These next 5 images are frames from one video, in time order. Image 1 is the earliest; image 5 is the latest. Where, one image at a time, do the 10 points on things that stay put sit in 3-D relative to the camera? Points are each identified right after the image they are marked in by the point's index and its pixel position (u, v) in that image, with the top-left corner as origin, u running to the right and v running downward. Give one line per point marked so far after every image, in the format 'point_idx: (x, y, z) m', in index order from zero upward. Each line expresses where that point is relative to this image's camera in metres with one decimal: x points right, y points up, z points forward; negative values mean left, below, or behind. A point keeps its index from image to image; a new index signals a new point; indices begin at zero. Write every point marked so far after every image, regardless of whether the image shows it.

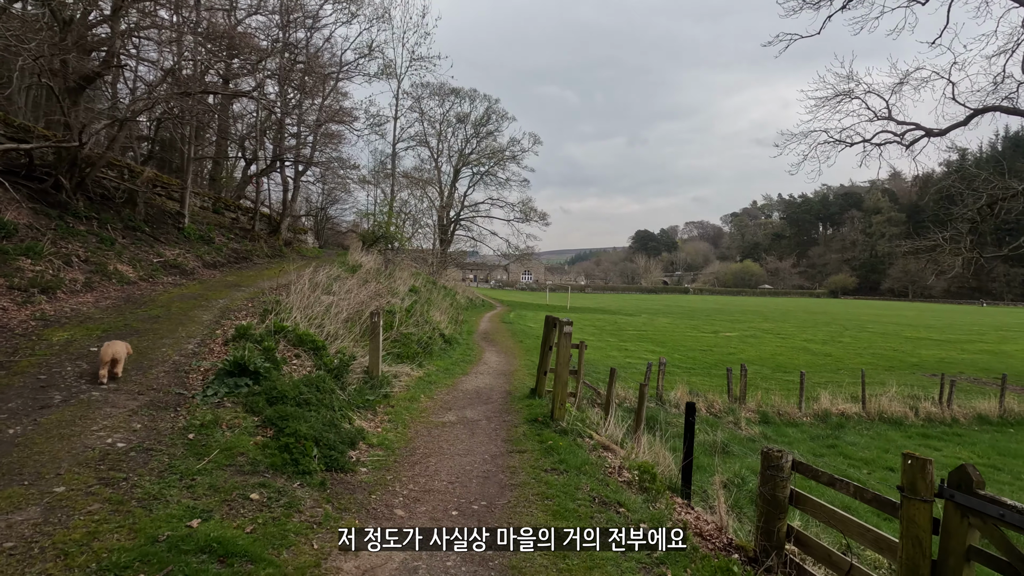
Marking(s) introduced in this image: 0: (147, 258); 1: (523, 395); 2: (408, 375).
0: (-8.0, +0.6, +11.7) m
1: (+0.2, -1.6, +7.8) m
2: (-1.6, -1.4, +8.3) m
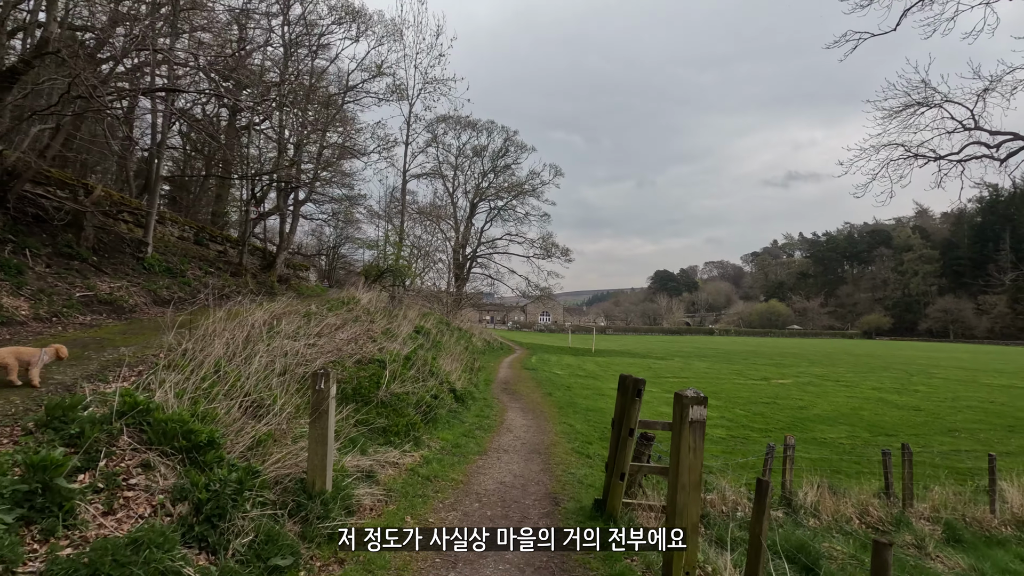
0: (-7.5, -0.1, +9.0) m
1: (+0.6, -2.0, +4.7) m
2: (-1.2, -1.8, +5.2) m
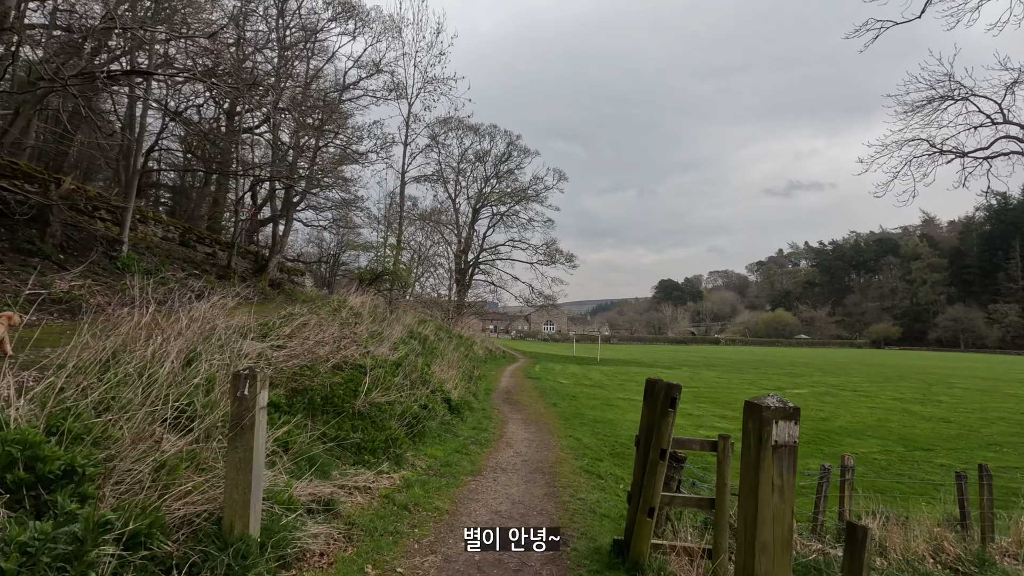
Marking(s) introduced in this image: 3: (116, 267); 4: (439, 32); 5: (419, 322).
0: (-7.5, 0.0, +8.0) m
1: (+0.6, -1.8, +3.6) m
2: (-1.2, -1.7, +4.2) m
3: (-8.7, +0.5, +11.8) m
4: (-2.6, +9.3, +19.2) m
5: (-3.1, -1.1, +17.7) m
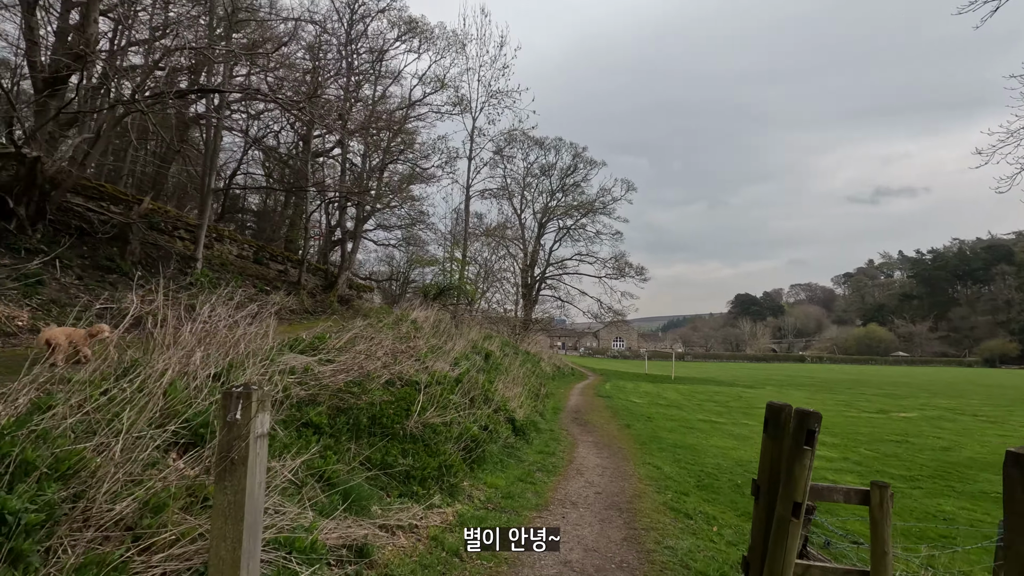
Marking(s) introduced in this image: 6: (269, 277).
0: (-6.5, -0.3, +8.2) m
1: (+1.0, -1.8, +2.7) m
2: (-0.7, -1.7, +3.5) m
3: (-7.3, +0.1, +12.0) m
4: (-0.4, +8.8, +18.9) m
5: (-0.9, -1.6, +17.2) m
6: (-7.8, +0.3, +17.1) m
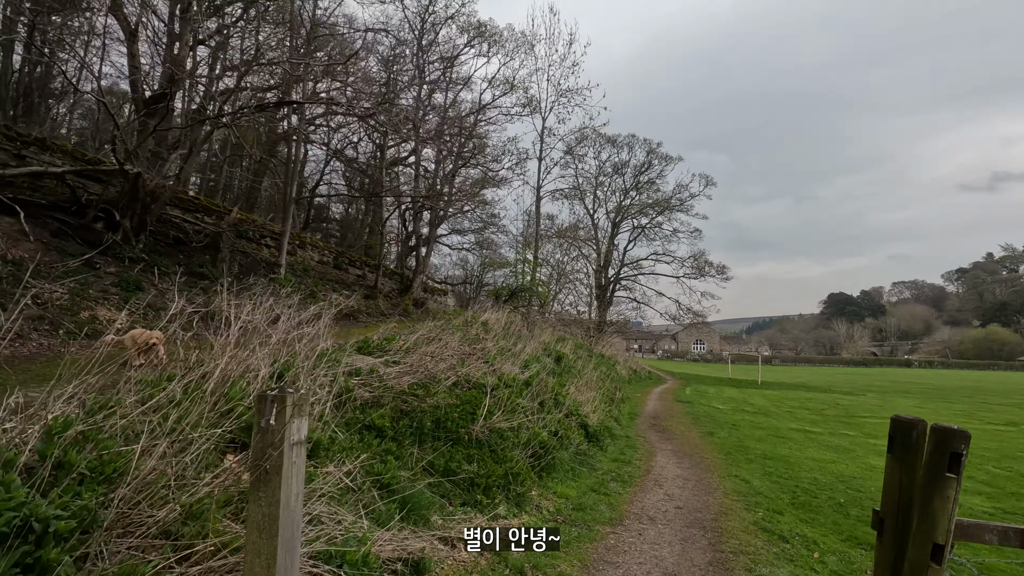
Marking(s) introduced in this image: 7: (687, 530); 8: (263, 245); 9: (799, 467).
0: (-5.4, -0.3, +8.7) m
1: (+1.3, -1.8, +2.3) m
2: (-0.3, -1.7, +3.3) m
3: (-5.6, 0.0, +12.6) m
4: (+2.0, +8.8, +18.5) m
5: (+1.4, -1.6, +16.8) m
6: (-5.5, +0.2, +17.7) m
7: (+1.6, -2.2, +4.9) m
8: (-6.5, +1.1, +13.9) m
9: (+4.9, -3.1, +9.1) m
